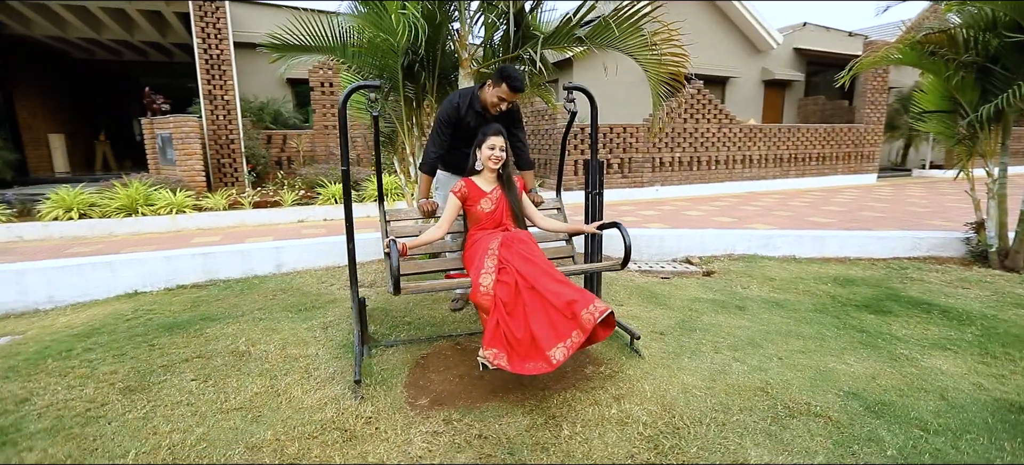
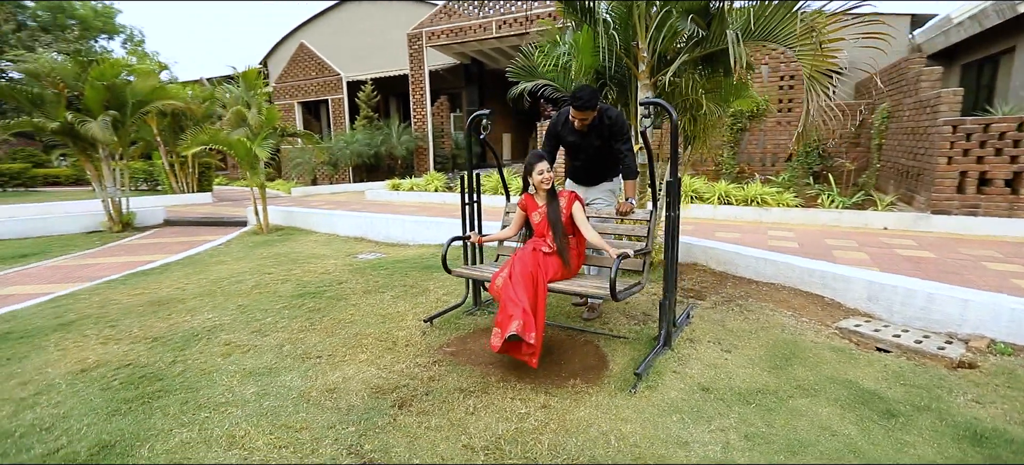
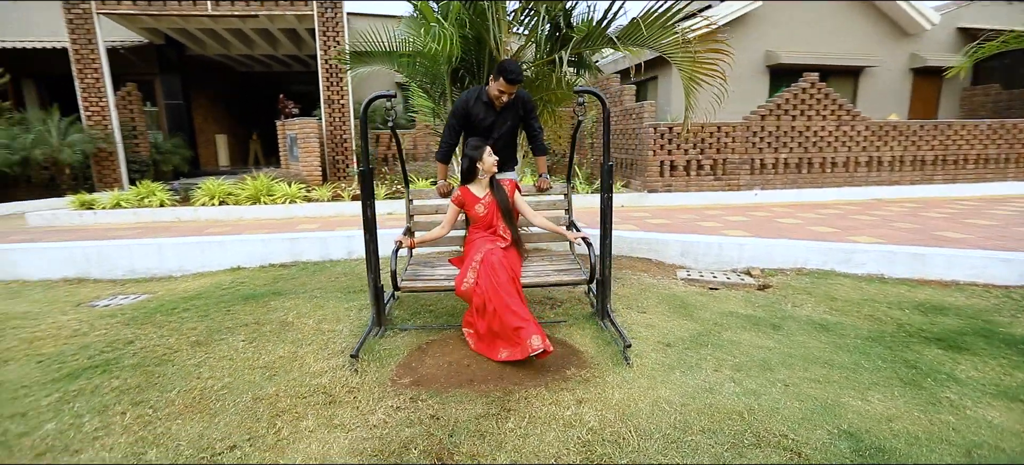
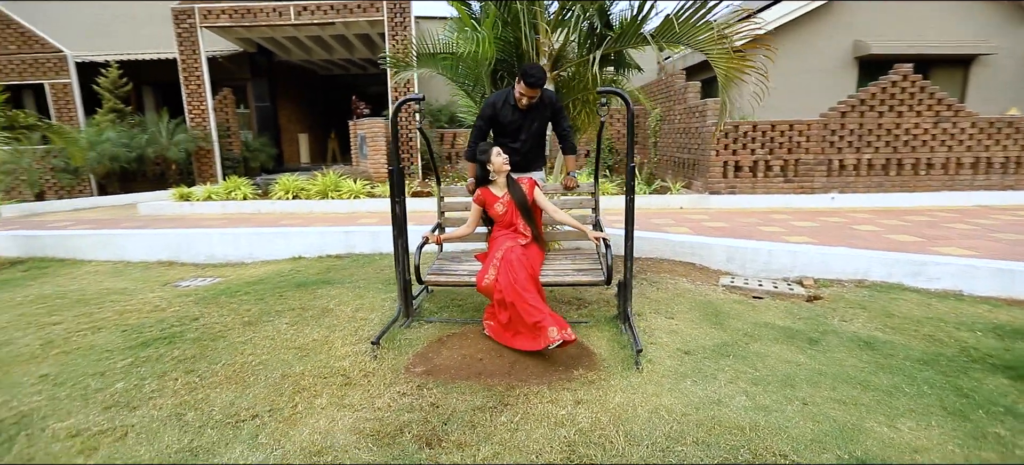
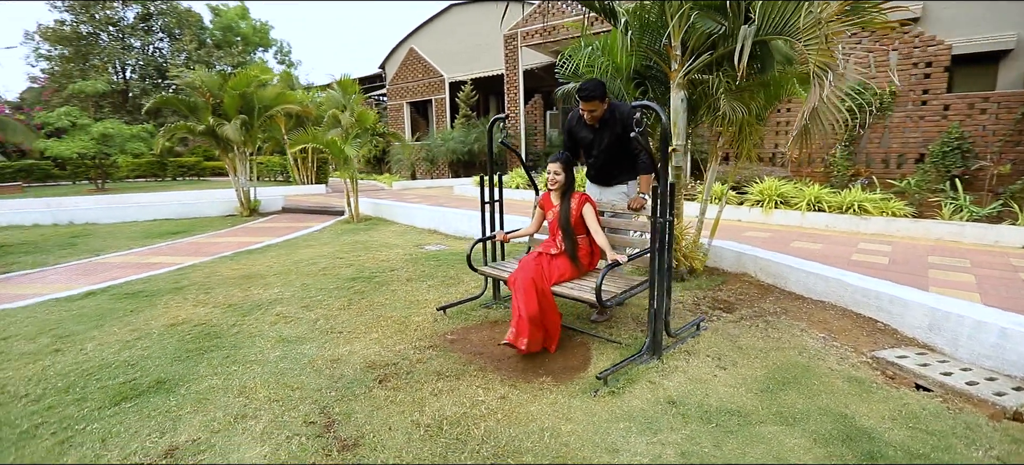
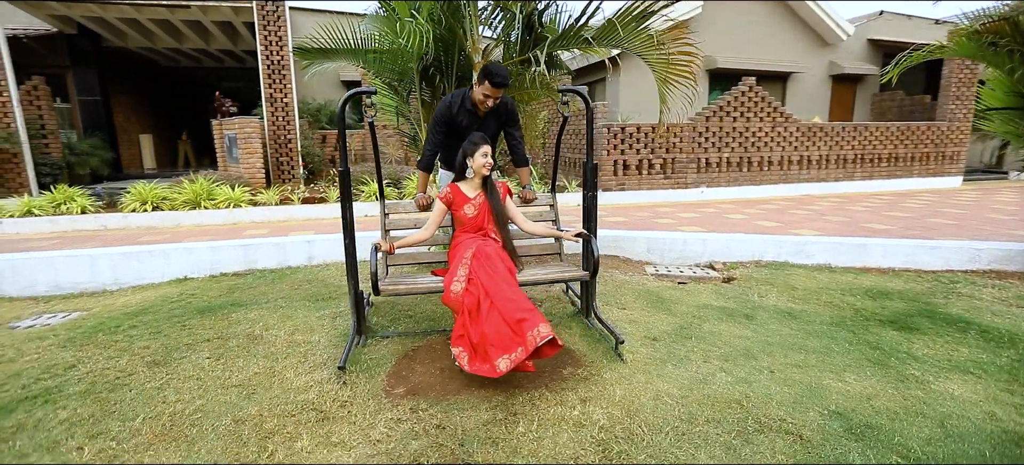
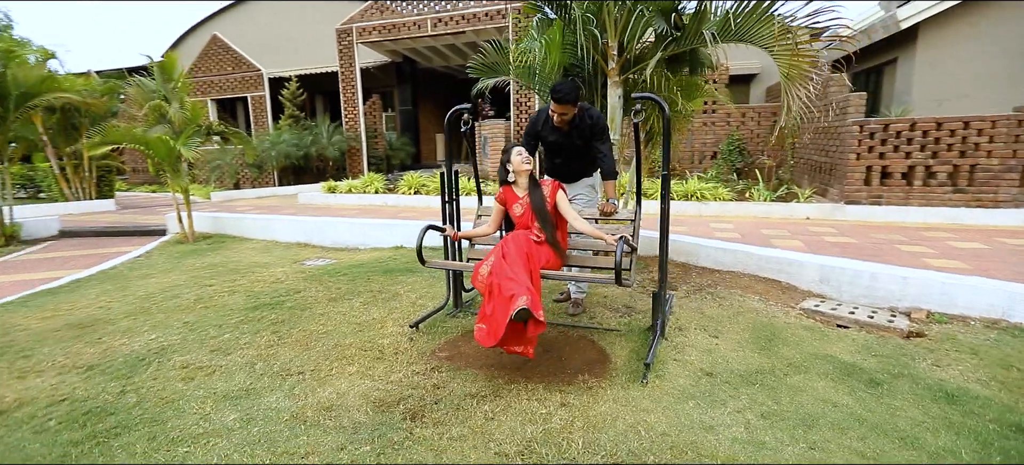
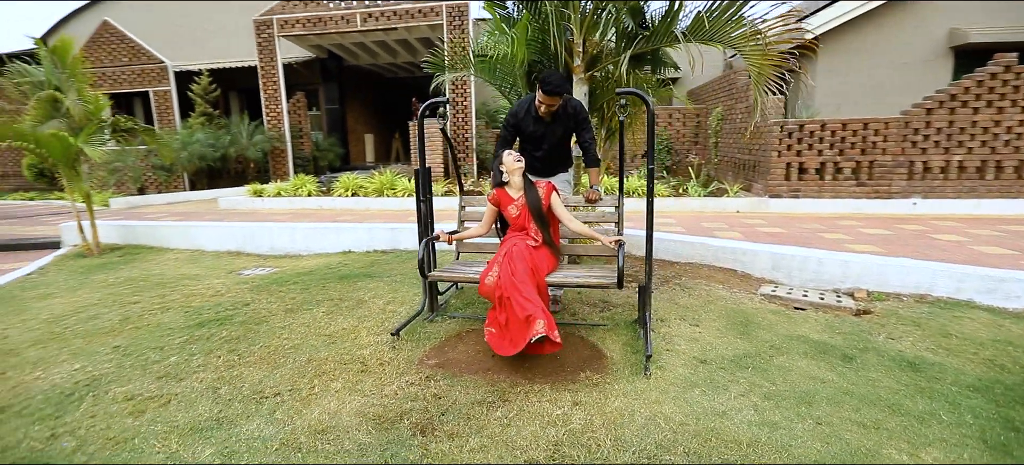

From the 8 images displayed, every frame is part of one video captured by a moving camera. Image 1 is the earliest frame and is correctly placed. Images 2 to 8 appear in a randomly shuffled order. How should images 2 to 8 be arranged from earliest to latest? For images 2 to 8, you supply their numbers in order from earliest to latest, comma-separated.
6, 3, 4, 8, 7, 2, 5
